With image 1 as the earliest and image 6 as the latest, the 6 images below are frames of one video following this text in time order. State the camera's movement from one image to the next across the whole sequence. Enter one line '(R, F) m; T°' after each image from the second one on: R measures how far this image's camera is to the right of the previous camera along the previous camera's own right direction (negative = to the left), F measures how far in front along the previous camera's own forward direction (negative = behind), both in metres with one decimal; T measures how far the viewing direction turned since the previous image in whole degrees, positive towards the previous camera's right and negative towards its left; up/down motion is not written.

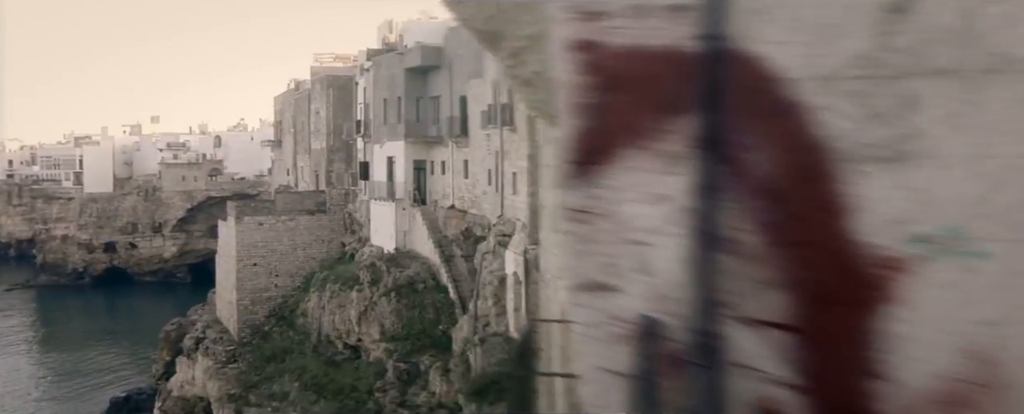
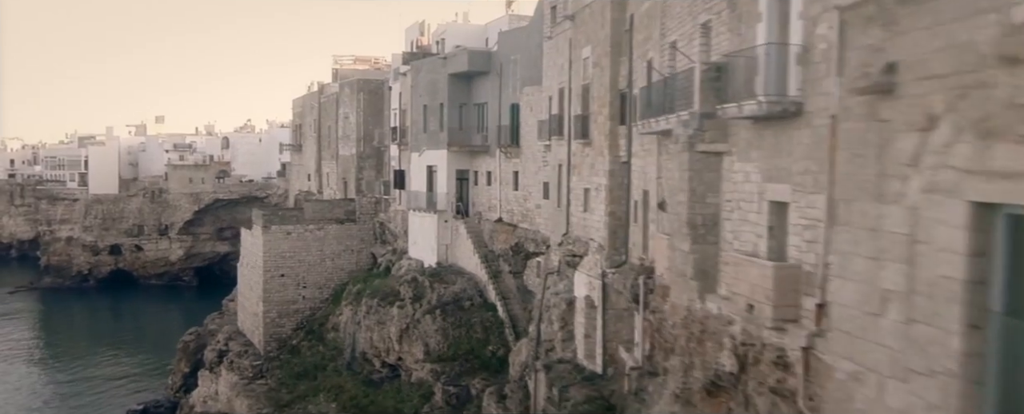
(-1.3, +1.1) m; 0°
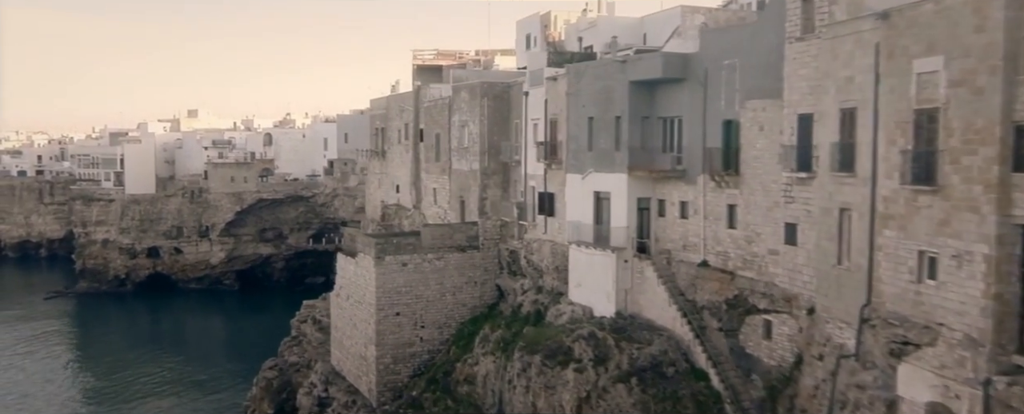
(-3.9, +4.1) m; -1°
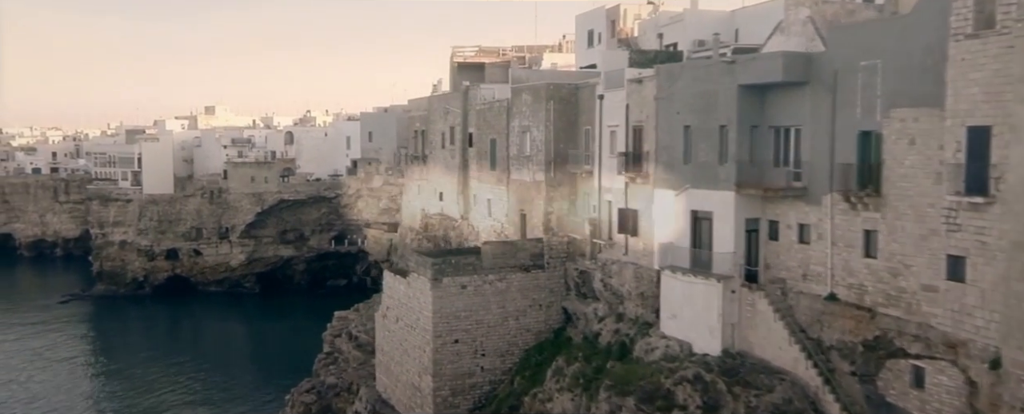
(-1.5, +2.3) m; -1°
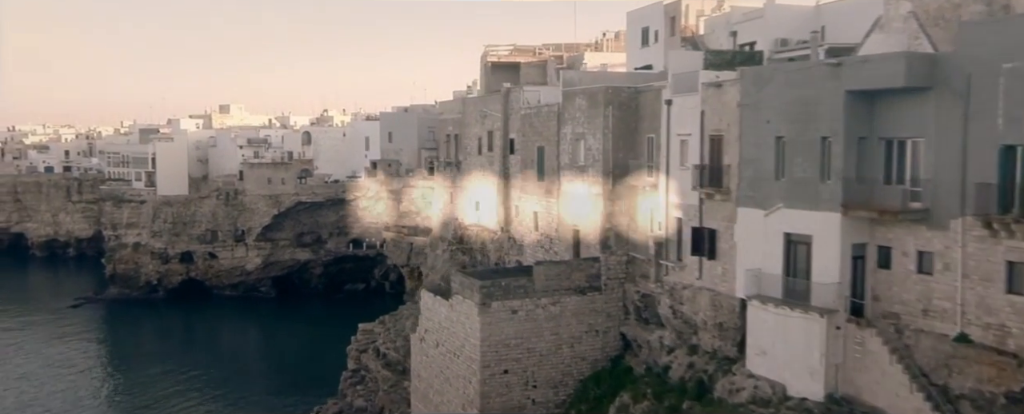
(-1.0, +2.0) m; -1°
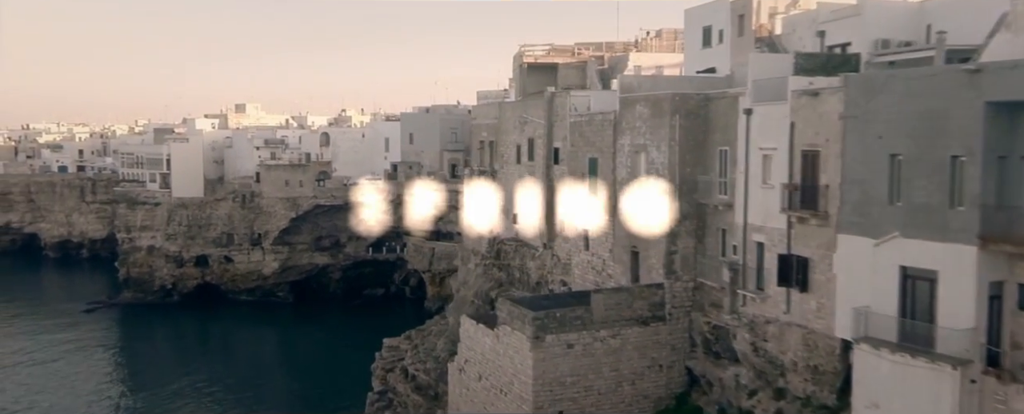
(-0.9, +2.1) m; -1°
